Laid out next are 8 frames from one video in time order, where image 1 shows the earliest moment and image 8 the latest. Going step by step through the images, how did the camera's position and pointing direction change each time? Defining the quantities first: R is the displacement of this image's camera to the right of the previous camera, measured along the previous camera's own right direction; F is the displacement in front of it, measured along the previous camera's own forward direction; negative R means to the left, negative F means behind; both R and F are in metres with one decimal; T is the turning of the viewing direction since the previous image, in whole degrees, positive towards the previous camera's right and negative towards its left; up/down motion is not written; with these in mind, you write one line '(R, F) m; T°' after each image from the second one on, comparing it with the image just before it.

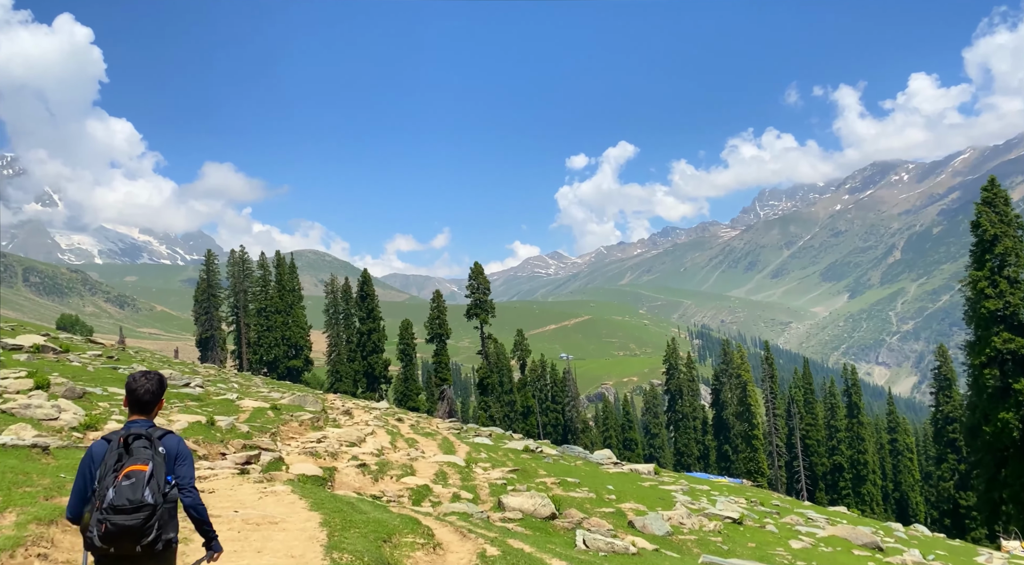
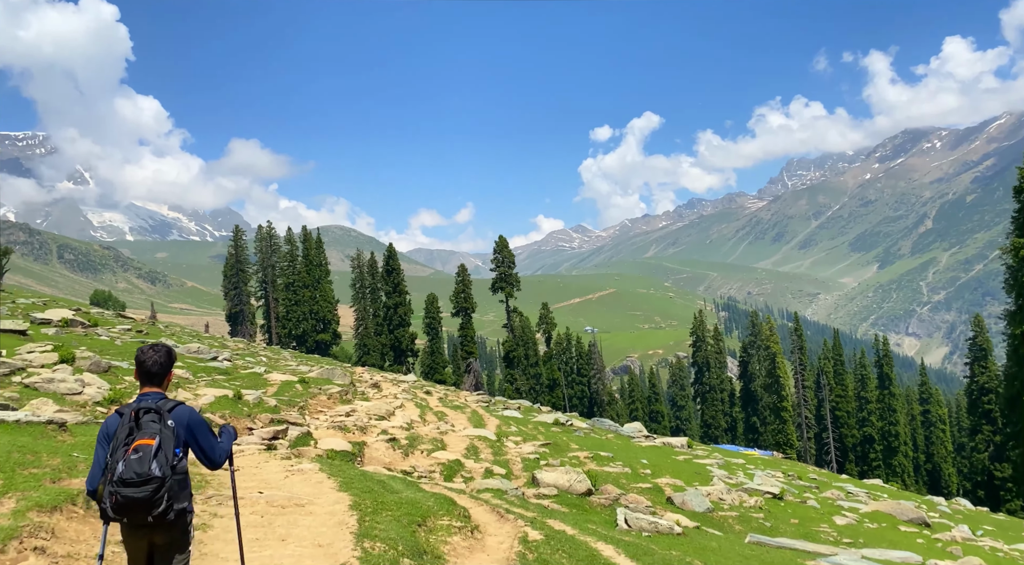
(-0.3, +1.4) m; -2°
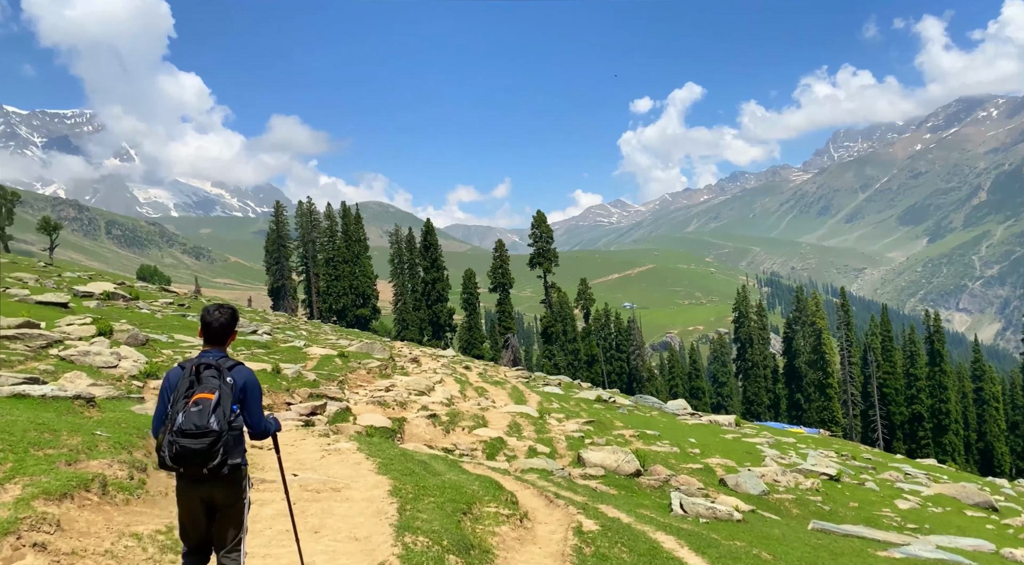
(-0.3, +1.4) m; -3°
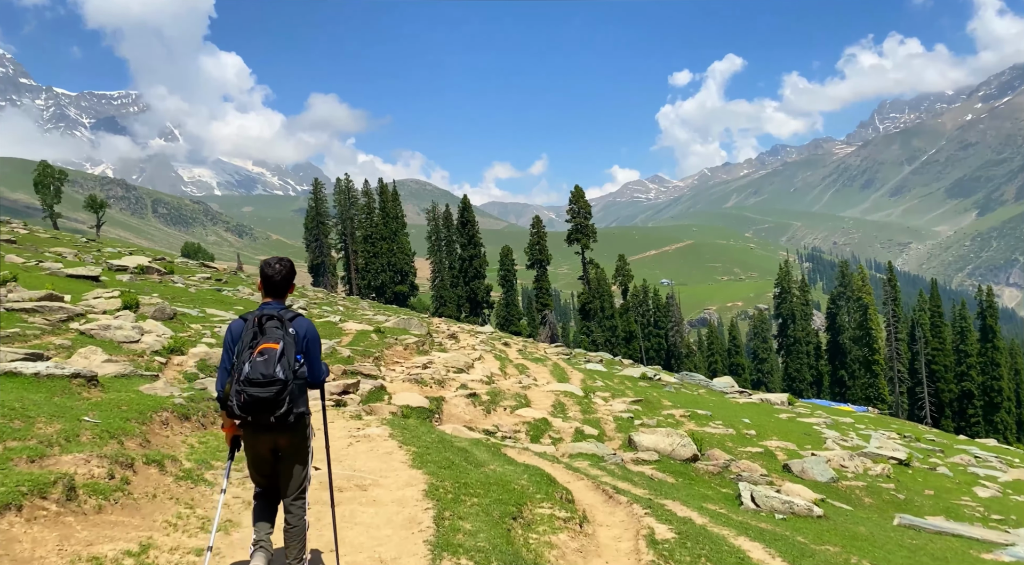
(-0.3, +2.4) m; -3°
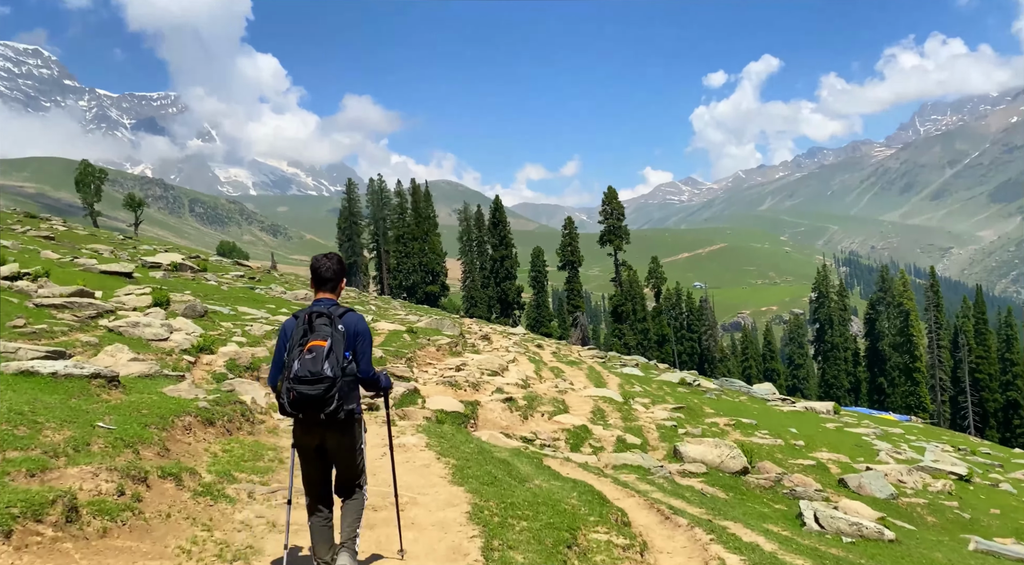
(-0.3, +1.2) m; -2°
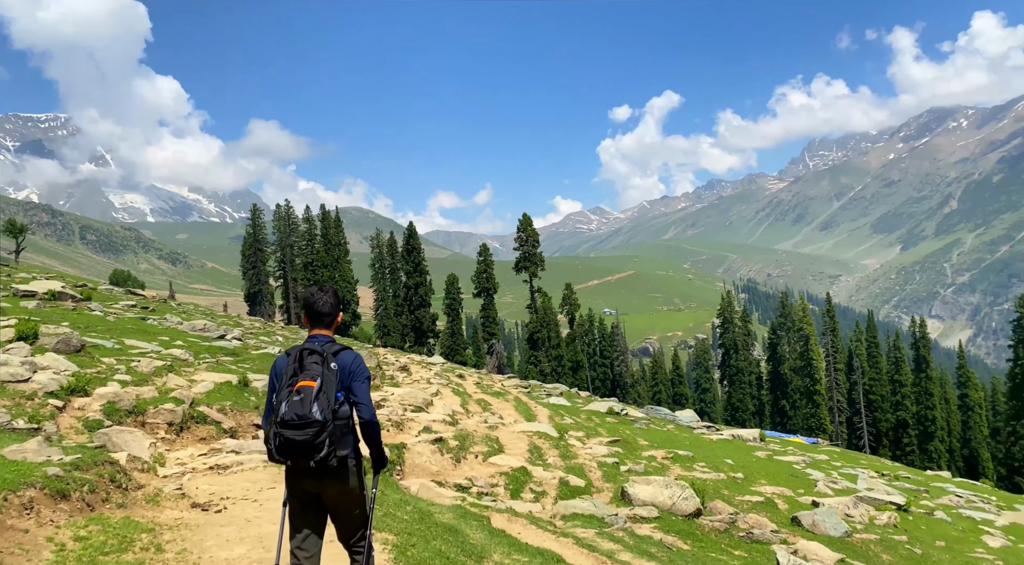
(-0.6, +2.7) m; +7°
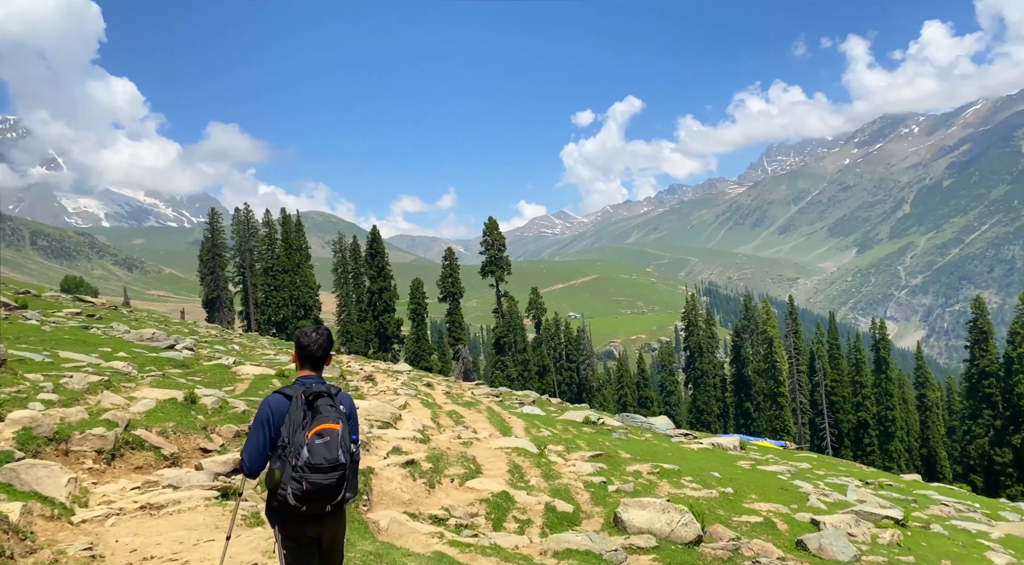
(-0.5, +2.5) m; +3°
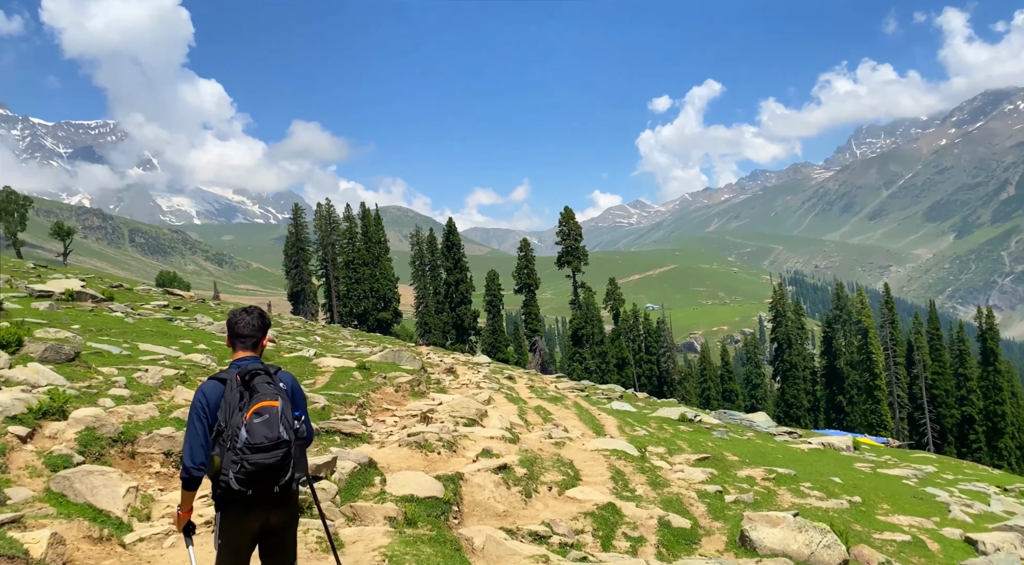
(-0.7, +2.7) m; -6°
